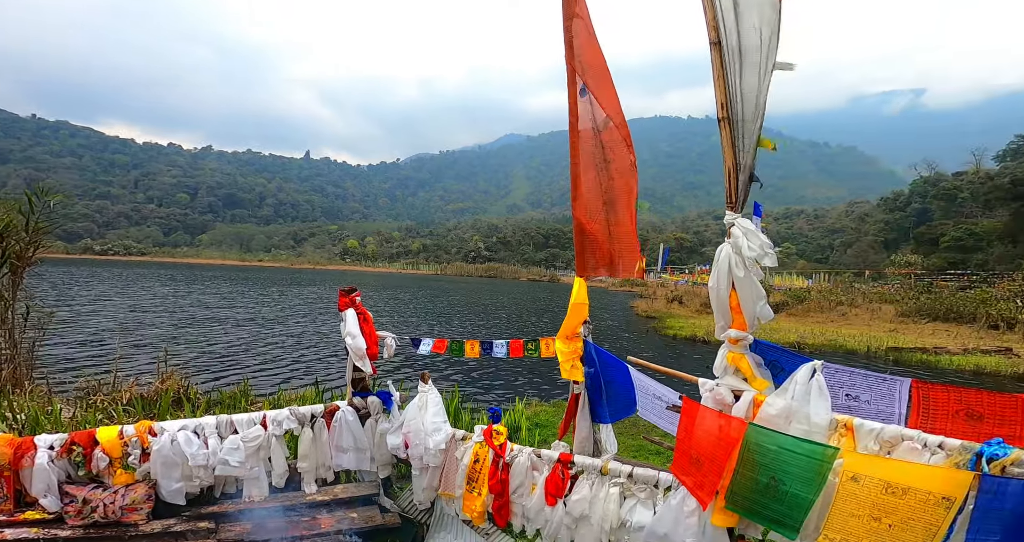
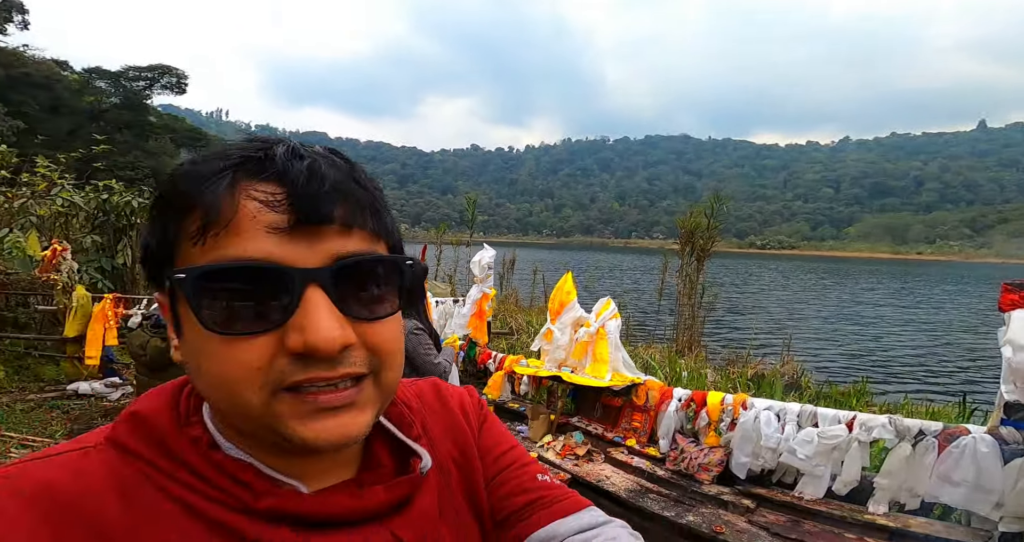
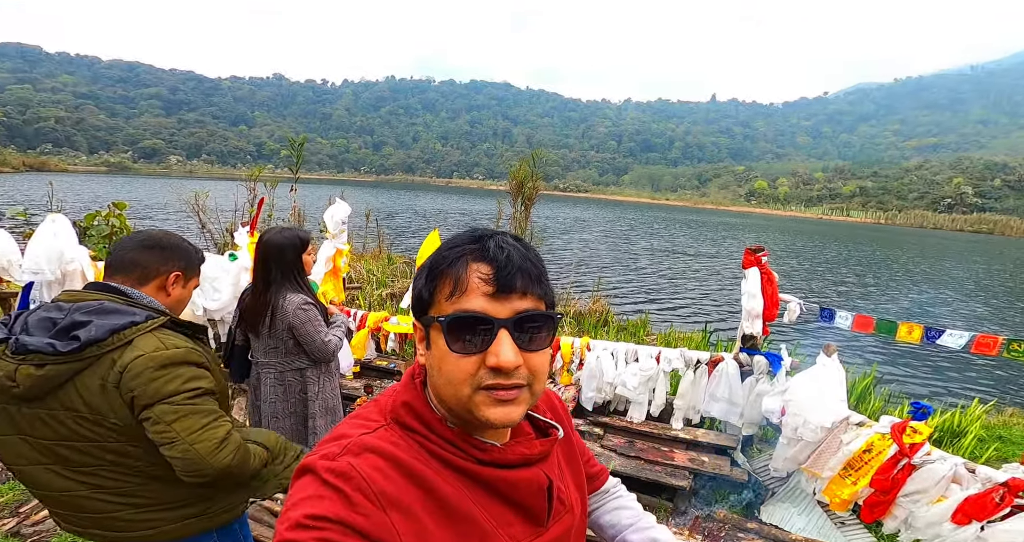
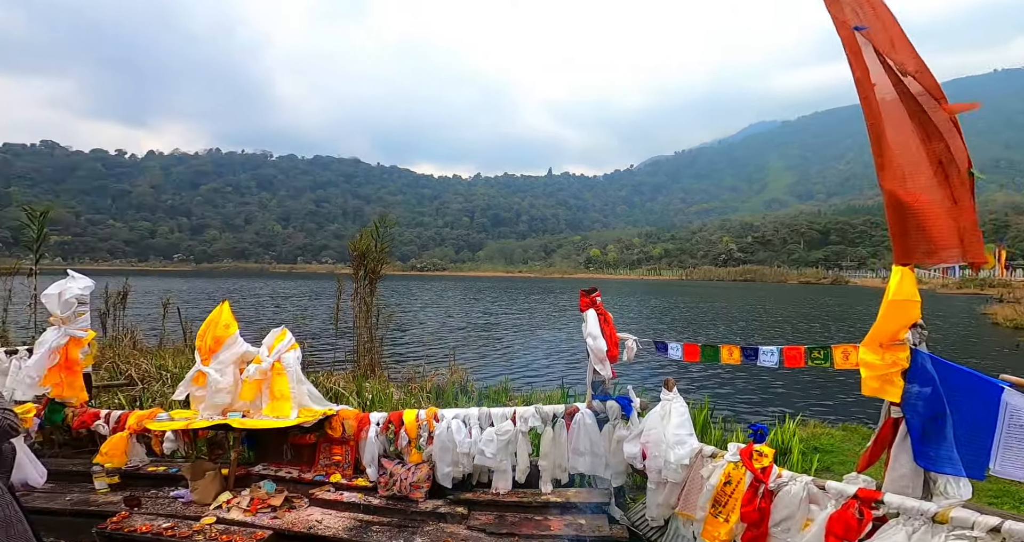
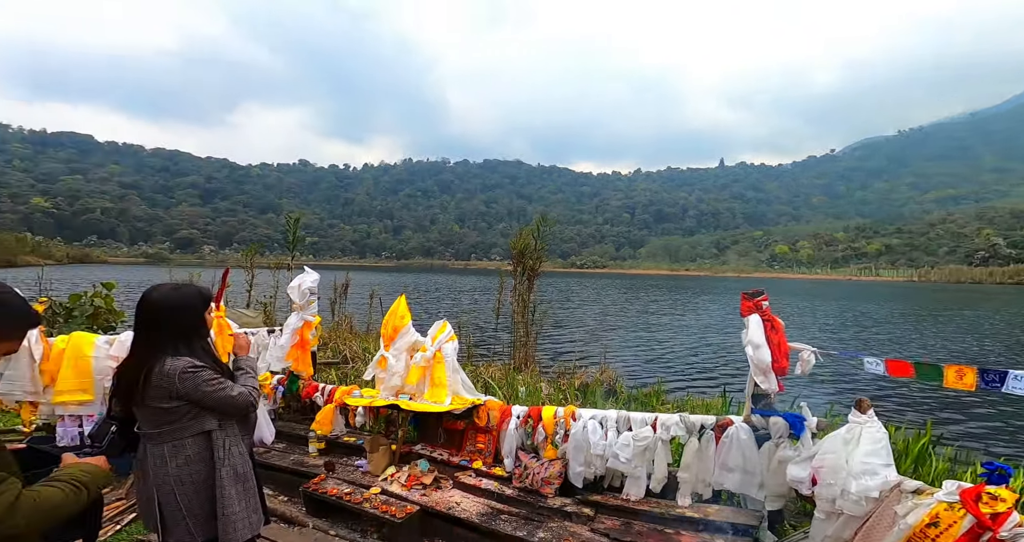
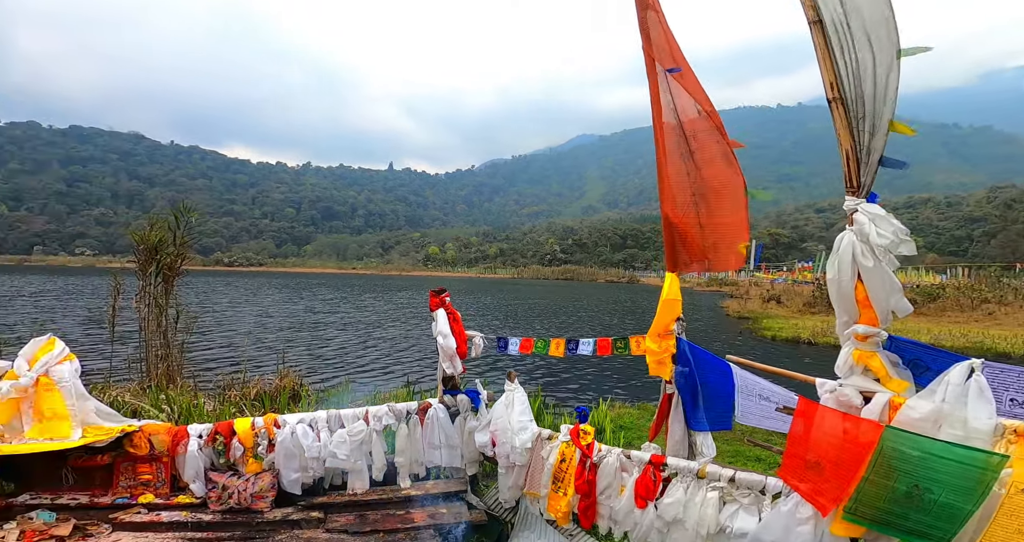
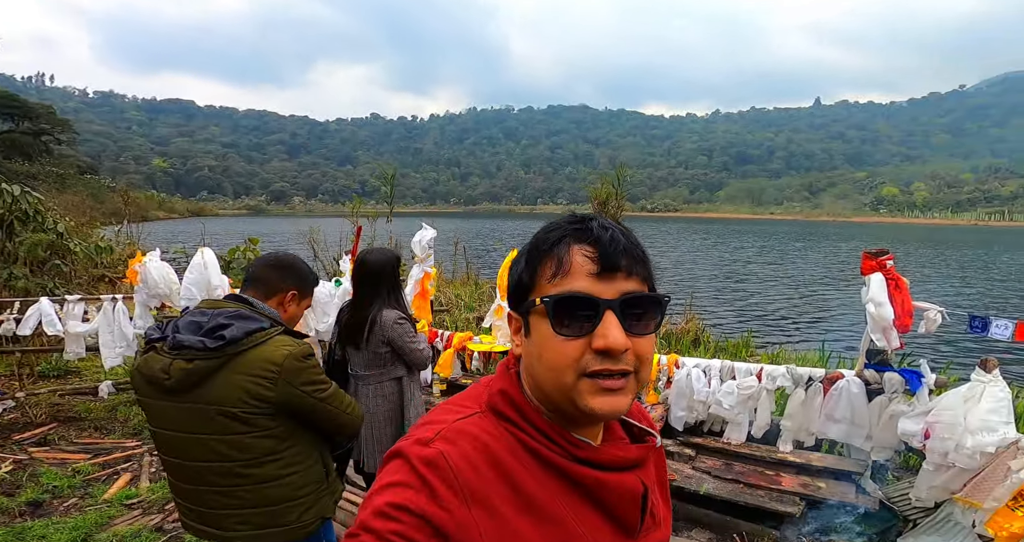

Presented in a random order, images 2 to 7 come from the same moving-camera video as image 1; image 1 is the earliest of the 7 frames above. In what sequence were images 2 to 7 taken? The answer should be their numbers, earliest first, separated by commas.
6, 4, 5, 2, 7, 3
